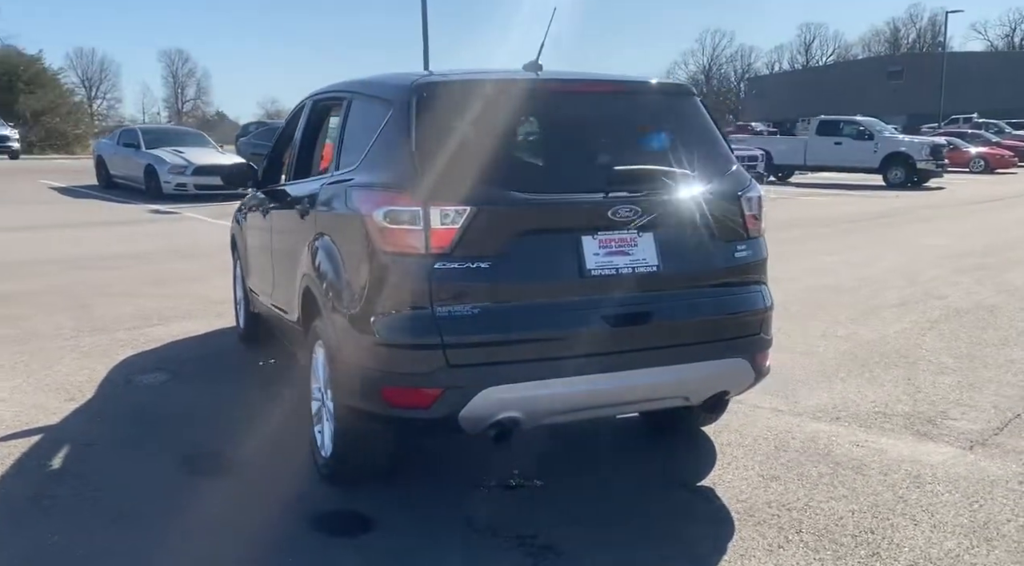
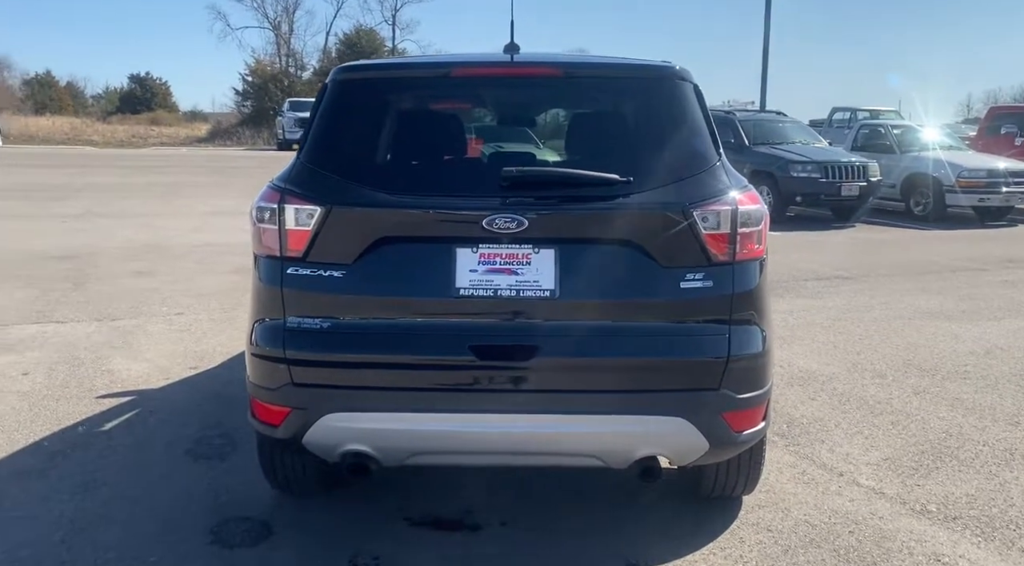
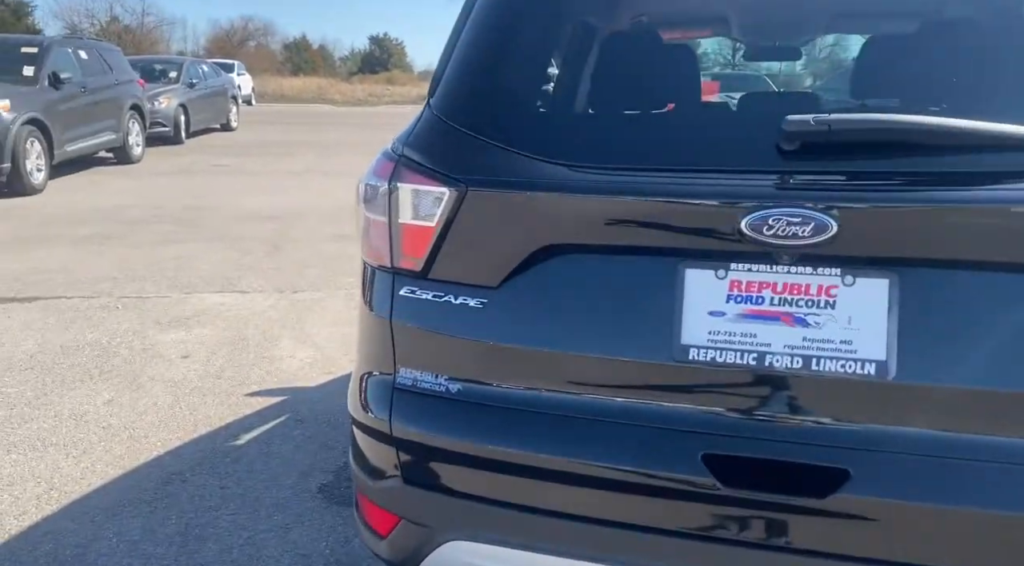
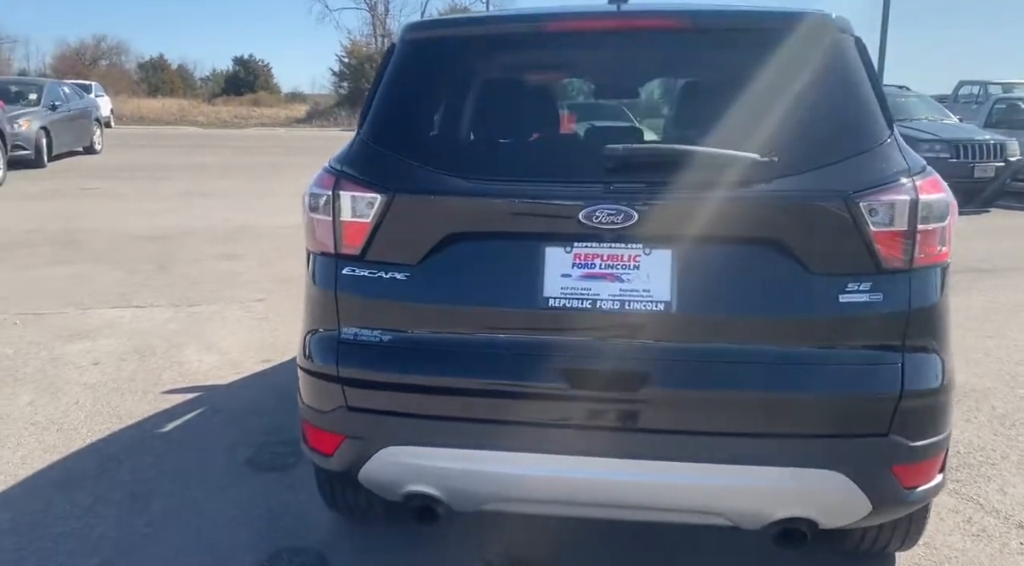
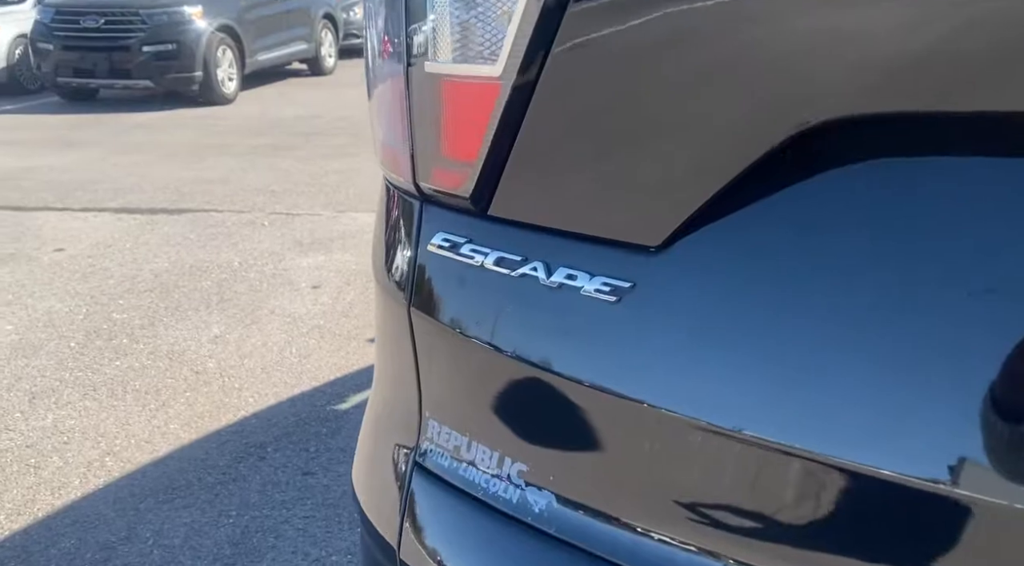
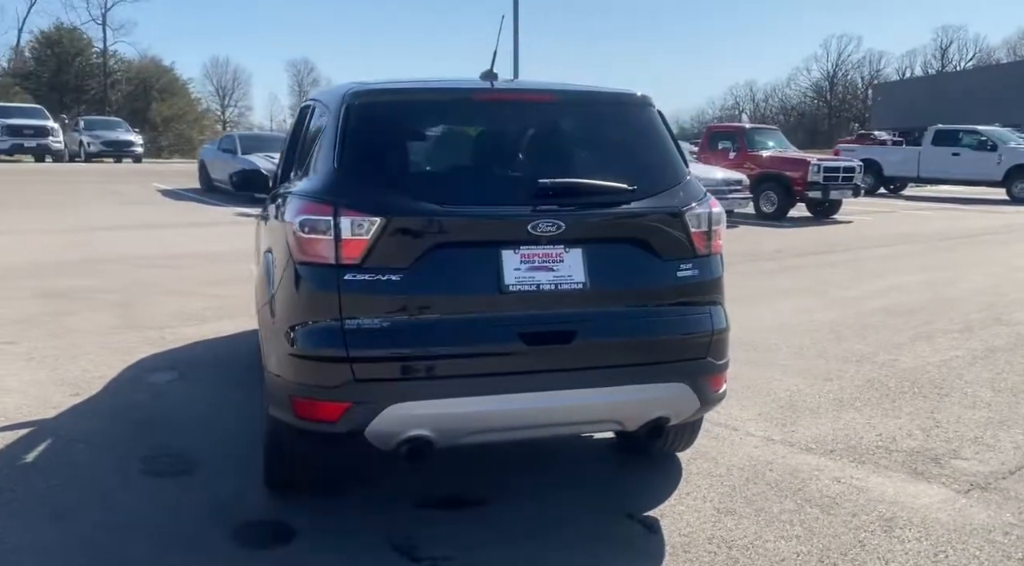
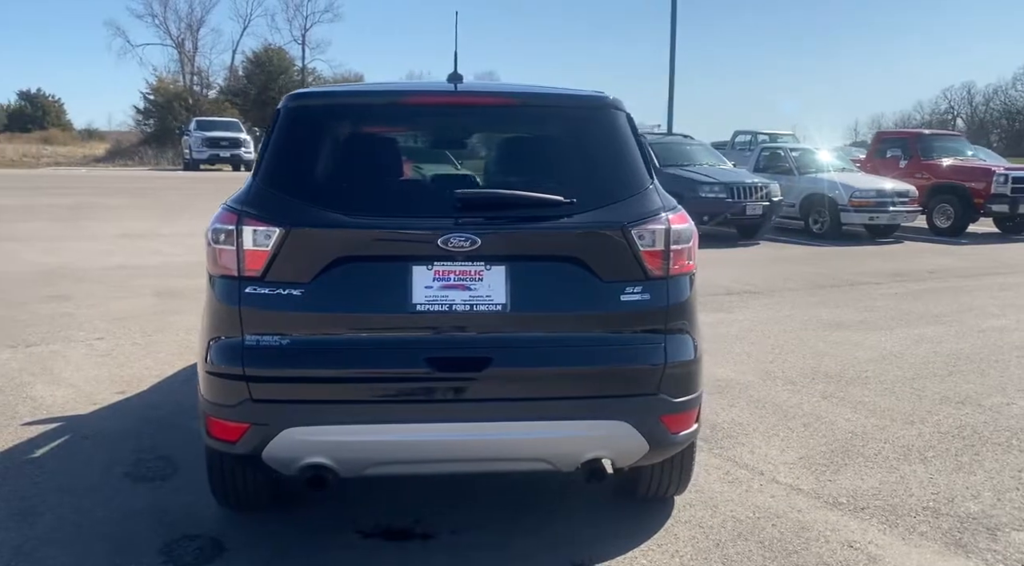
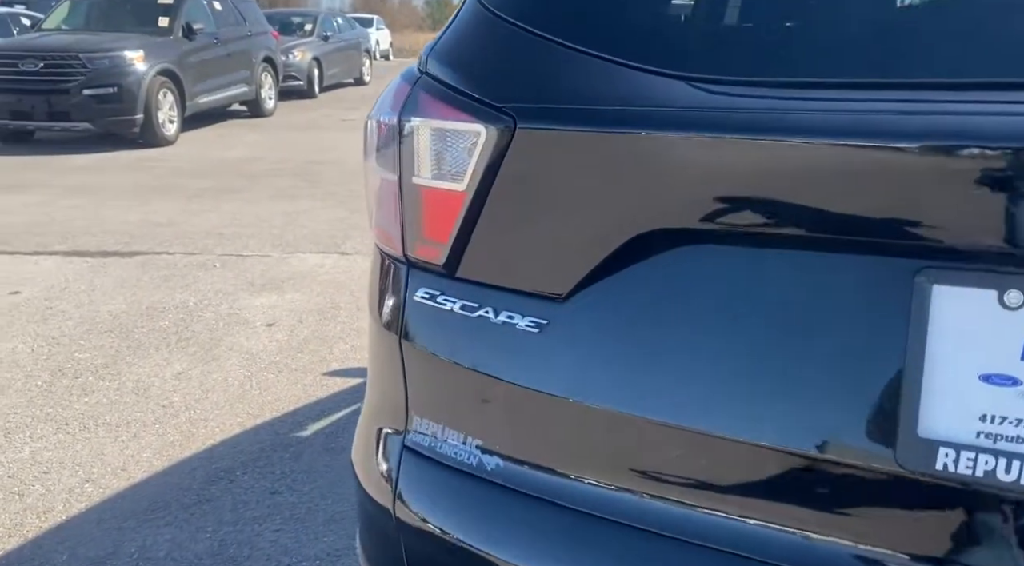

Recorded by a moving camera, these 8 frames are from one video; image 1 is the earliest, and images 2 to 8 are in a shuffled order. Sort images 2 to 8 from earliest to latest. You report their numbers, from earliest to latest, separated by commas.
6, 7, 2, 4, 3, 8, 5
